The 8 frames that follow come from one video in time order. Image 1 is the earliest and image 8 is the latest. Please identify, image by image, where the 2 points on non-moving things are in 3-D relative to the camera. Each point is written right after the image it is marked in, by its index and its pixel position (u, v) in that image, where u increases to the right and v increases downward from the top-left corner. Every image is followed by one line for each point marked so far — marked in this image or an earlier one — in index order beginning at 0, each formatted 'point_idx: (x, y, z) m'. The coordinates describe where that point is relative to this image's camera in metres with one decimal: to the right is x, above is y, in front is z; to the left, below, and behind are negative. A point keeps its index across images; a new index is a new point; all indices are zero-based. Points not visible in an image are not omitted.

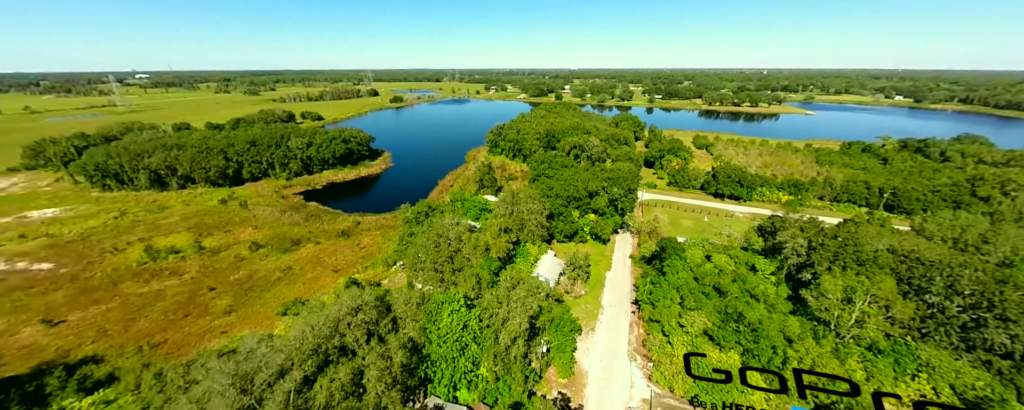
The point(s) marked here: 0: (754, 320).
0: (+13.9, -6.6, +17.0) m
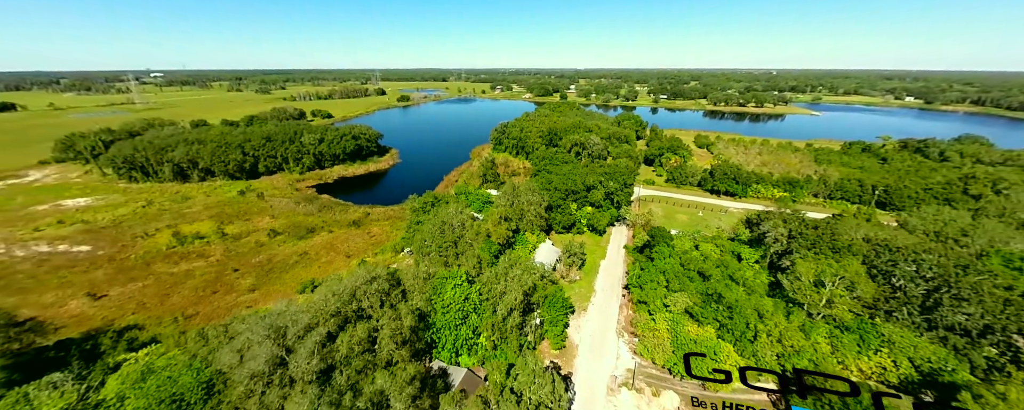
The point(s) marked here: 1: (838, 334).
0: (+13.7, -5.9, +18.5) m
1: (+18.6, -7.2, +16.8) m
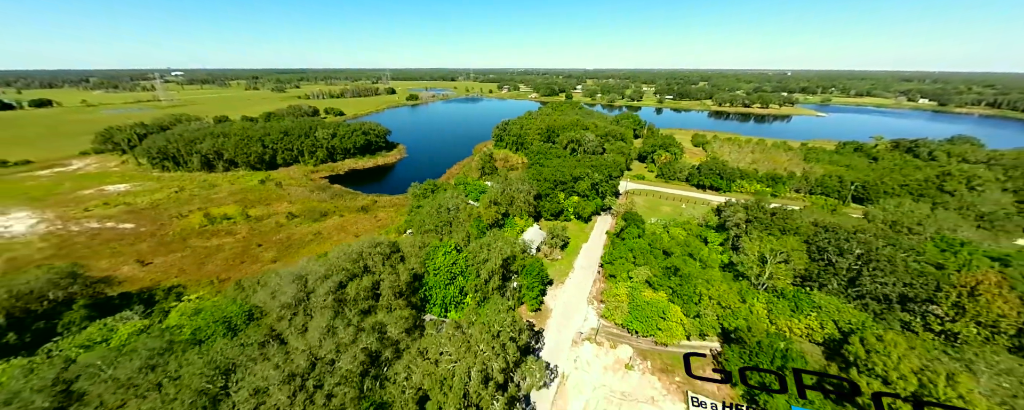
0: (+12.4, -4.7, +21.3) m
1: (+17.2, -6.1, +19.5) m
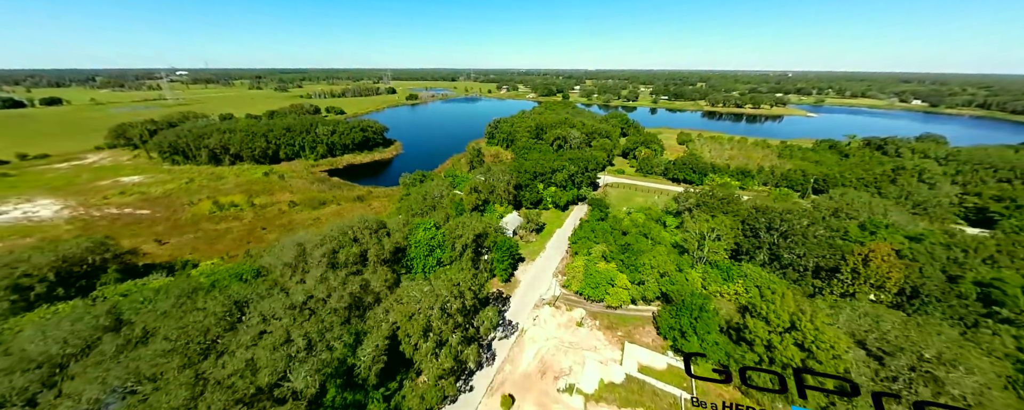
0: (+10.1, -3.4, +24.4) m
1: (+14.9, -4.8, +22.5) m
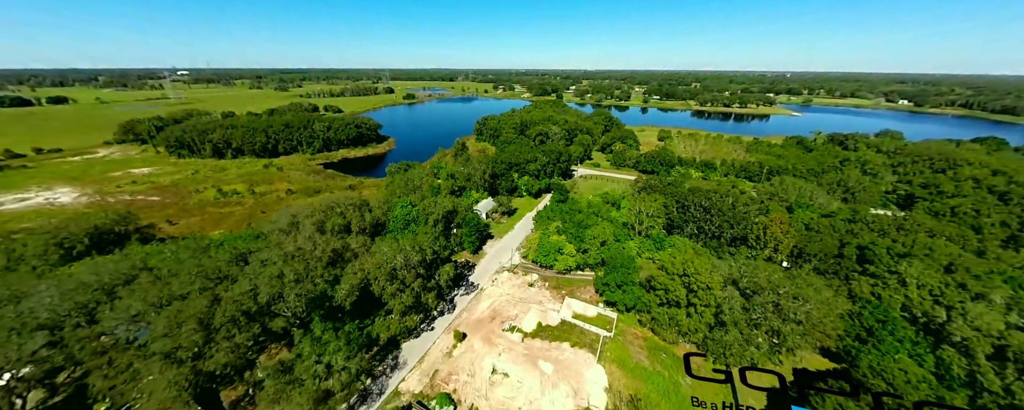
0: (+6.9, -1.6, +28.2) m
1: (+11.6, -3.0, +26.4) m
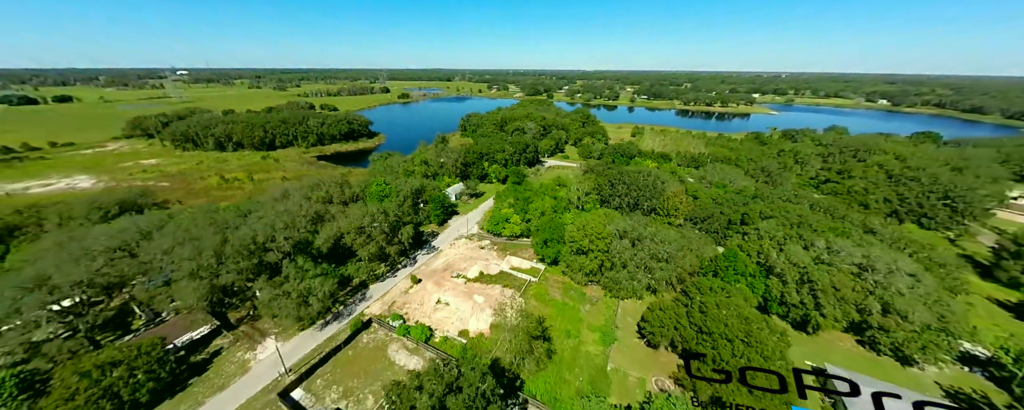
0: (+2.2, +0.8, +33.6) m
1: (+6.9, -0.6, +31.8) m
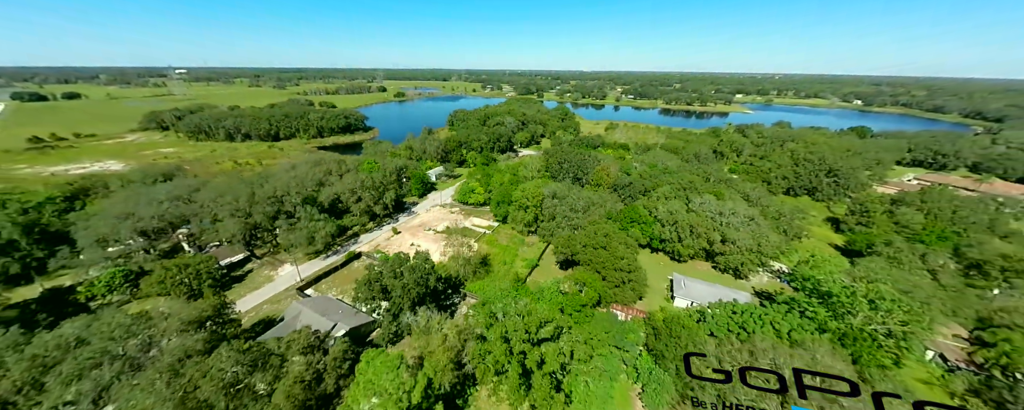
0: (-2.5, +4.3, +41.2) m
1: (+2.3, +2.8, +39.4) m
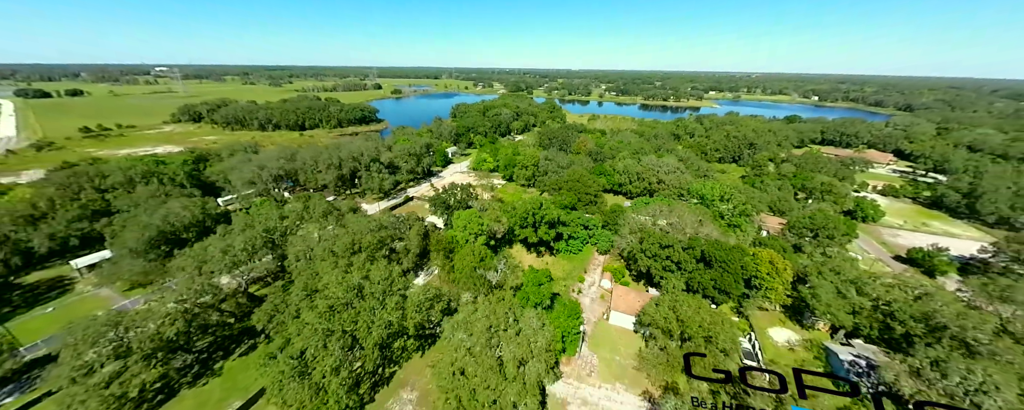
0: (-2.2, +10.3, +53.9) m
1: (+2.7, +8.9, +52.3) m
